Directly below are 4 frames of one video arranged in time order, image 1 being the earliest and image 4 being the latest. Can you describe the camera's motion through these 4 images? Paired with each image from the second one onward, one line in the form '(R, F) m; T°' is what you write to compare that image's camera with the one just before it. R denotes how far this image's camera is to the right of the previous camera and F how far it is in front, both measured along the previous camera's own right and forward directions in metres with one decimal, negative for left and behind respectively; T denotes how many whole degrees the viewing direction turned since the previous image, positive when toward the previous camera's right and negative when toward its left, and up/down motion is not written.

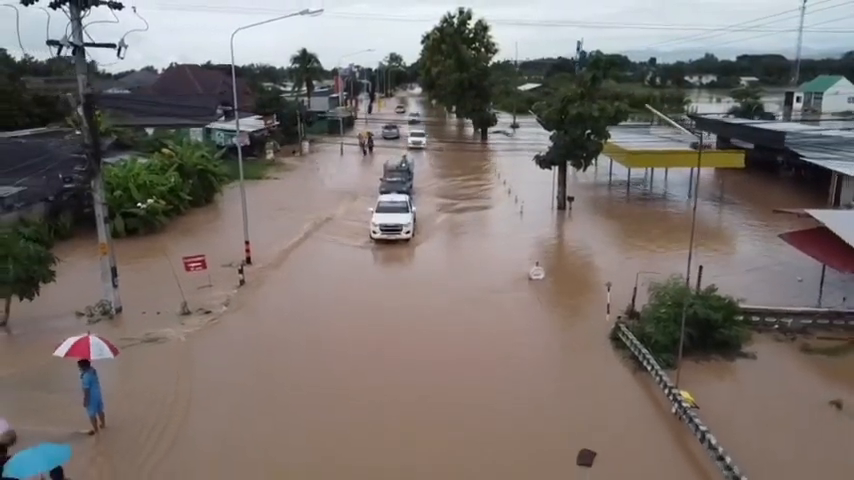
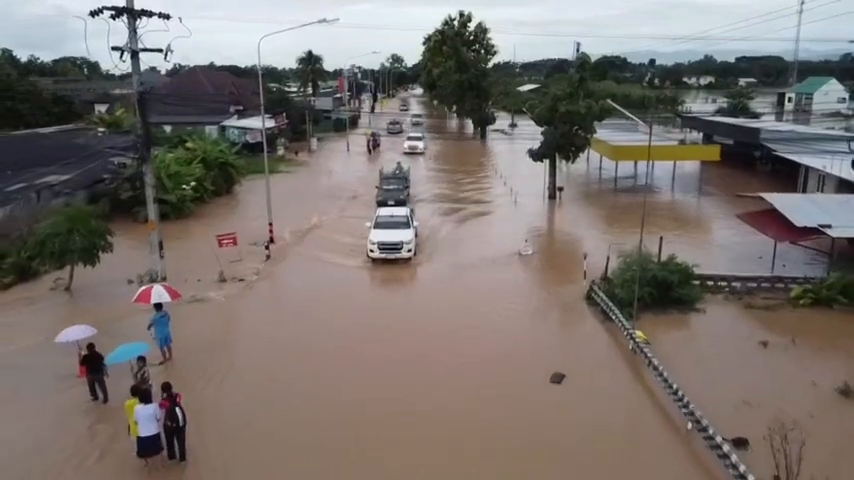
(-0.1, -2.5) m; 0°
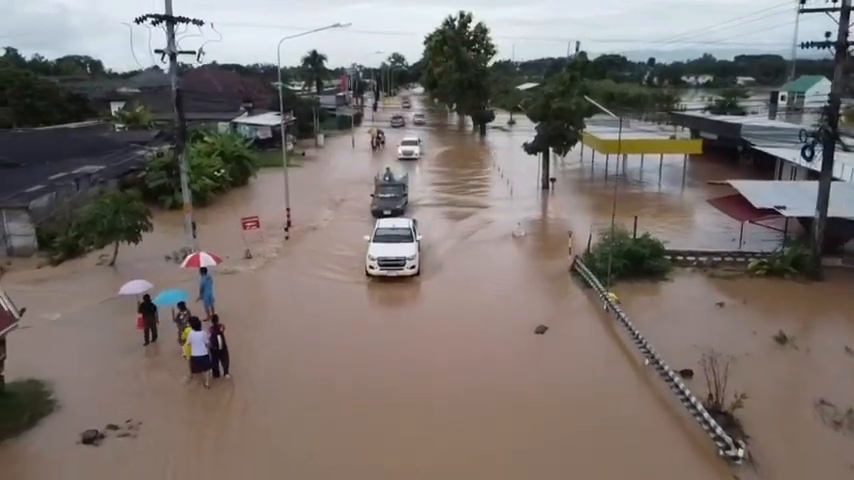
(-0.1, -2.3) m; 0°
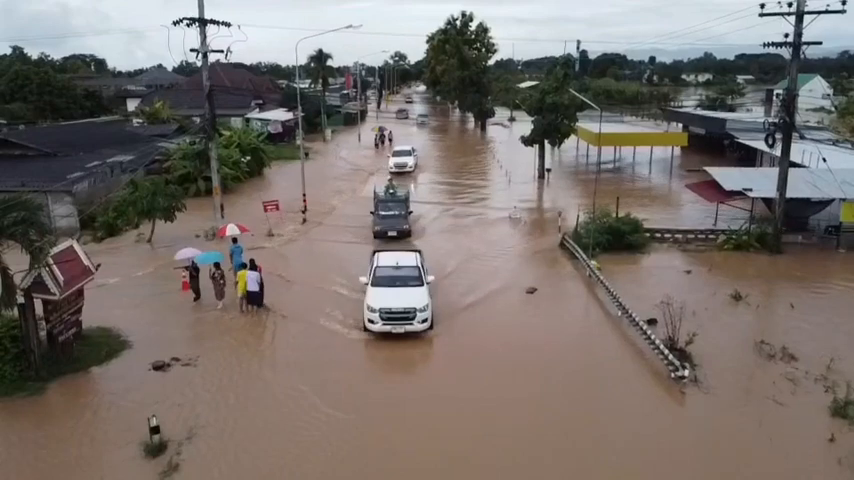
(-0.1, -2.3) m; 0°
